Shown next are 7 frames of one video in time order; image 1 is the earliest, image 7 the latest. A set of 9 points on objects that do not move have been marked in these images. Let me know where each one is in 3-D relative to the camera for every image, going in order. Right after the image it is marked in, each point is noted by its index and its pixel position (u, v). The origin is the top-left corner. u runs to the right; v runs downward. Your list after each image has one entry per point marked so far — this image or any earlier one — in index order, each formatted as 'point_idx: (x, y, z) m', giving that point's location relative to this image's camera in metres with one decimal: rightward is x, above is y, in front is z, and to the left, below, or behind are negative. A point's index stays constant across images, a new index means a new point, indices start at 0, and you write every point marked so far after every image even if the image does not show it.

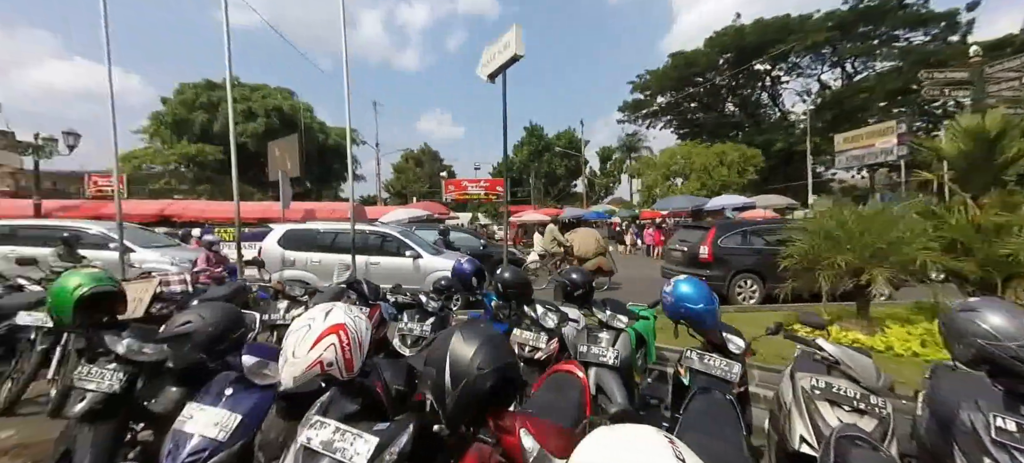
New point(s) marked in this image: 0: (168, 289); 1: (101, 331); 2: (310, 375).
0: (-4.1, -0.7, +4.5) m
1: (-2.6, -0.6, +2.4) m
2: (-0.9, -0.6, +1.6) m
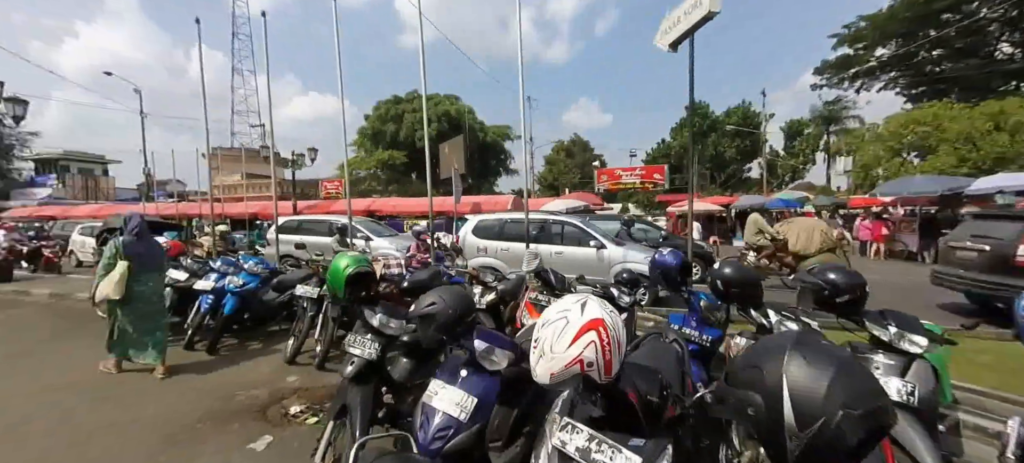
0: (-1.7, -0.5, +5.2) m
1: (-1.1, -0.5, +2.7) m
2: (+0.2, -0.5, +1.4) m
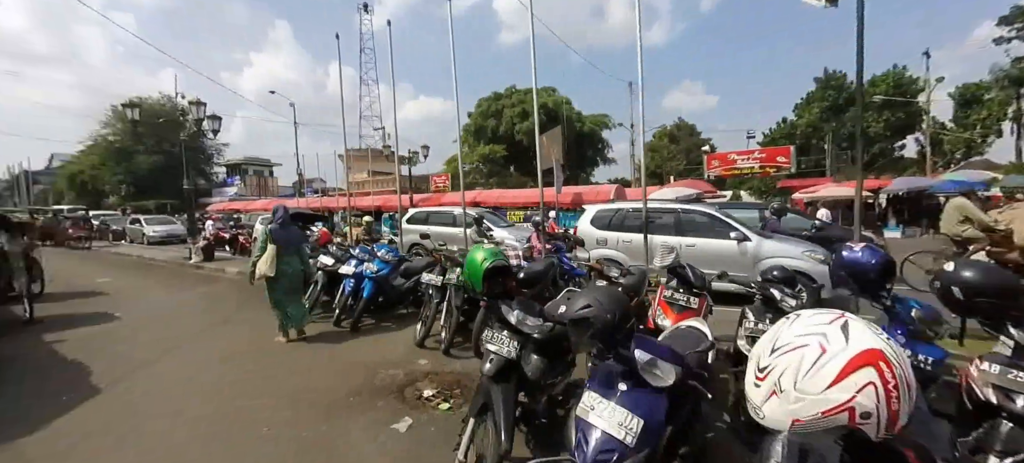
0: (-0.1, -0.4, +5.2) m
1: (-0.1, -0.5, +2.6) m
2: (+0.8, -0.5, +1.0) m
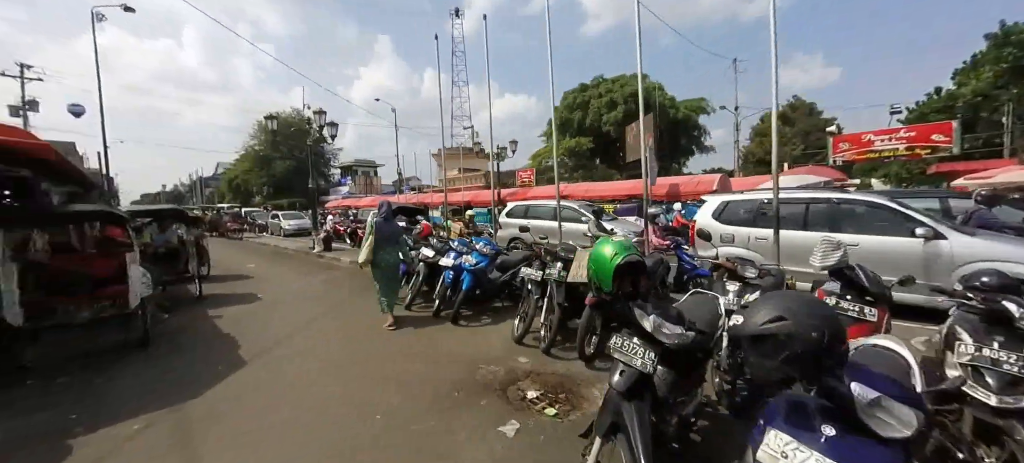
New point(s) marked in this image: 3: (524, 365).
0: (+1.3, -0.3, +4.7) m
1: (+0.7, -0.4, +2.2) m
2: (+1.2, -0.5, +0.4) m
3: (+0.1, -1.5, +4.3) m
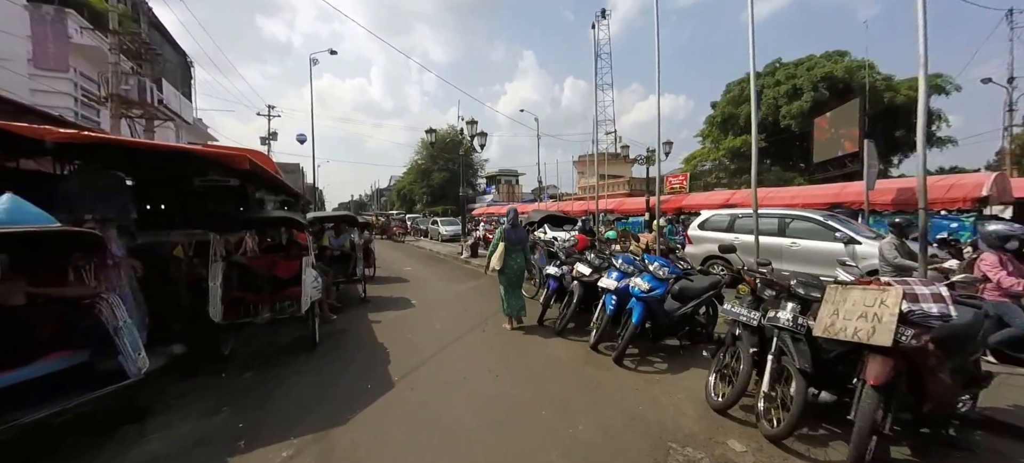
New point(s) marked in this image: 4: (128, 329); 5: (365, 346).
0: (+3.0, -0.5, +2.9) m
1: (+1.6, -0.5, +0.7) m
2: (+1.5, -0.6, -1.1) m
3: (+1.7, -1.7, +2.8) m
4: (-3.2, -0.8, +3.1) m
5: (-2.0, -1.6, +5.2) m
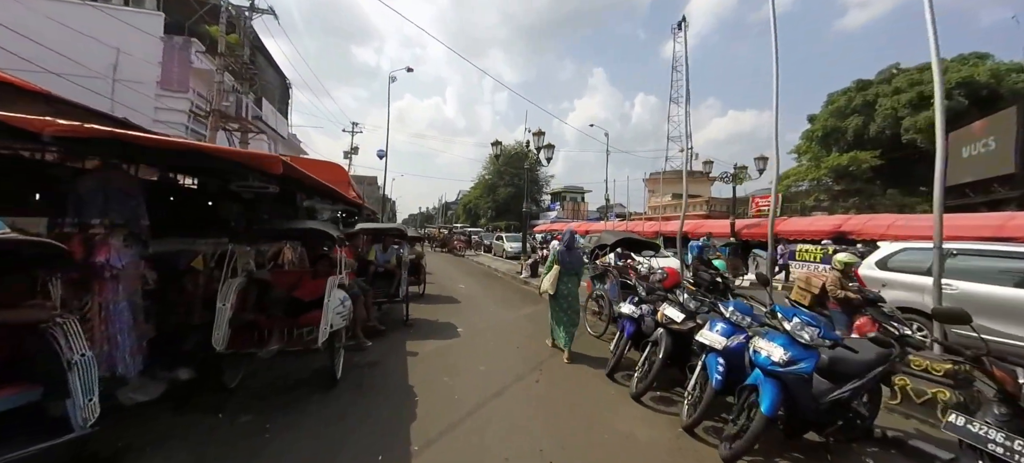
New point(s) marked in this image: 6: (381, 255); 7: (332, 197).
0: (+3.2, -0.8, +1.2) m
1: (+1.5, -0.7, -0.7) m
2: (+1.1, -0.6, -2.5) m
3: (+1.9, -1.9, +1.3) m
4: (-2.8, -0.9, +2.4) m
5: (-1.4, -1.8, +4.3) m
6: (-2.4, -0.4, +6.8) m
7: (-3.7, +0.7, +7.7) m
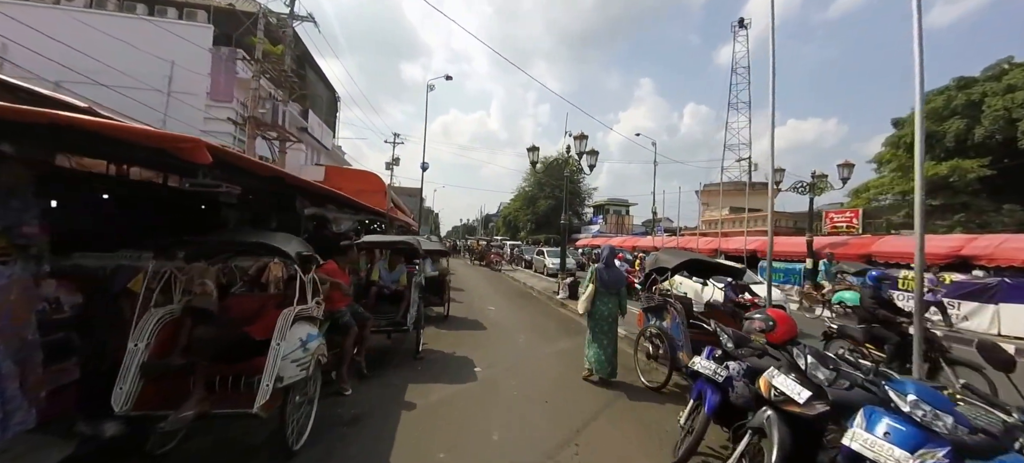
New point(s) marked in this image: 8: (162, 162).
0: (+3.1, -1.0, -0.4) m
1: (+1.1, -0.7, -2.1) m
2: (+0.6, -0.6, -3.9) m
3: (+1.8, -2.0, -0.2) m
4: (-2.8, -0.9, +1.4) m
5: (-1.2, -1.9, +3.1) m
6: (-1.9, -0.6, +5.7) m
7: (-3.1, +0.5, +6.9) m
8: (-3.2, +0.5, +3.5) m
